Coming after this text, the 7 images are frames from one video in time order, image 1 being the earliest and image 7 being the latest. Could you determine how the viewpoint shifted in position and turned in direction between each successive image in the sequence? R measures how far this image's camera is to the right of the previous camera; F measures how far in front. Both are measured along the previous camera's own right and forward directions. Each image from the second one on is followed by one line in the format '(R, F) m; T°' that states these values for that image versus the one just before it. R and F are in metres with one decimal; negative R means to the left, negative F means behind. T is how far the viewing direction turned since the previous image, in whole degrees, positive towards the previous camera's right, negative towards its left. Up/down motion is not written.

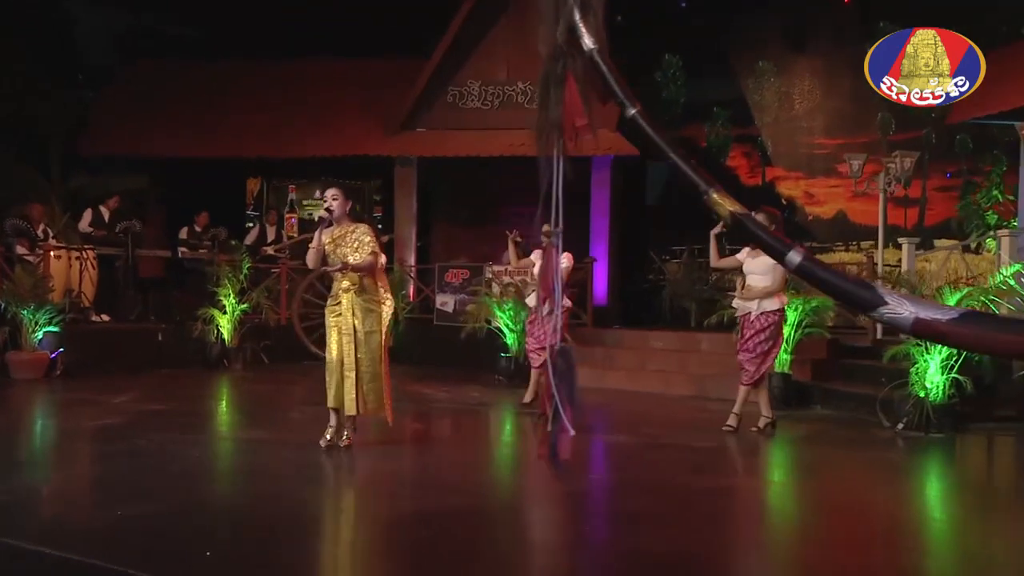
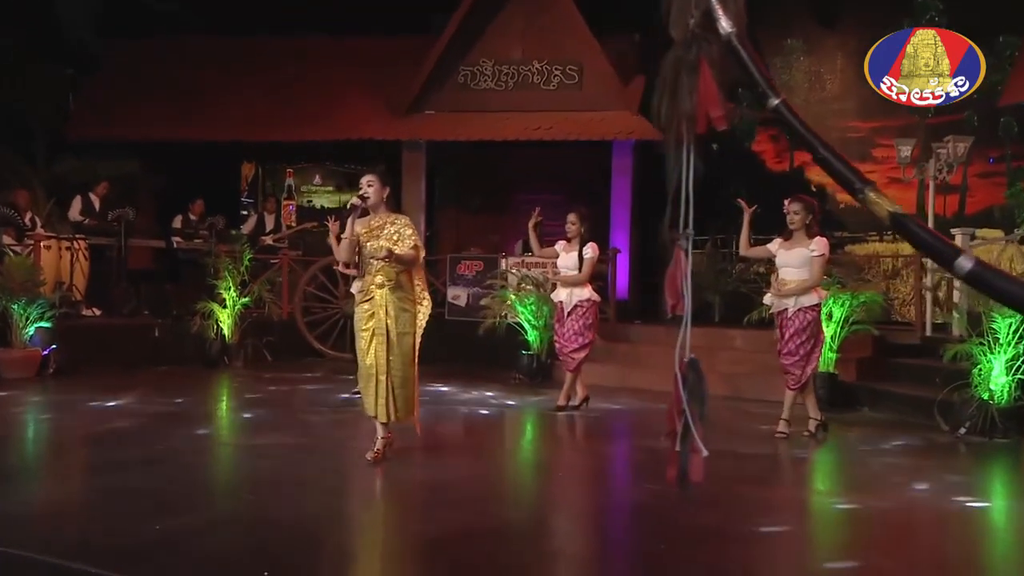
(-0.4, +0.6) m; +2°
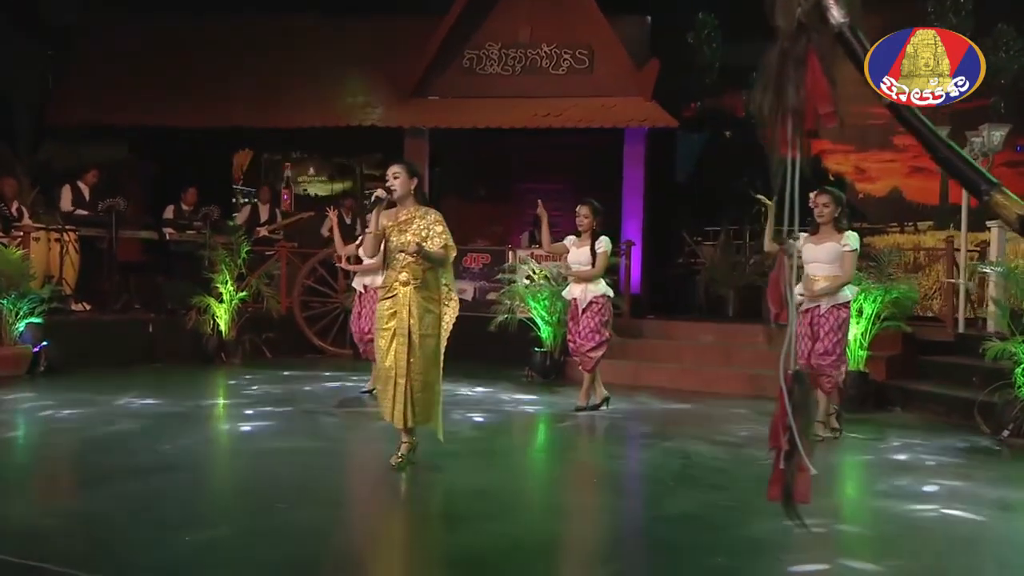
(-0.3, +0.4) m; +1°
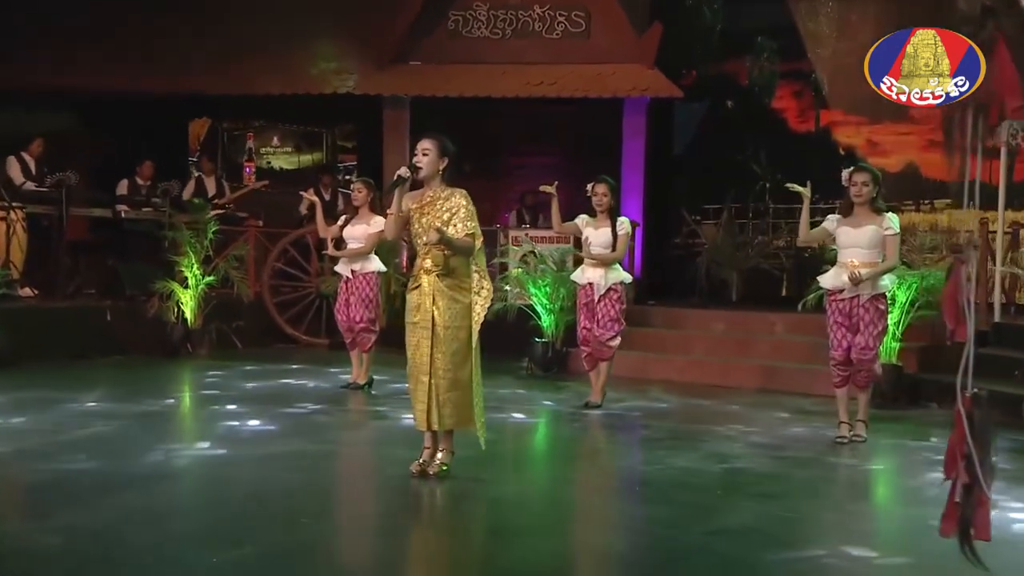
(-0.5, +0.8) m; +3°
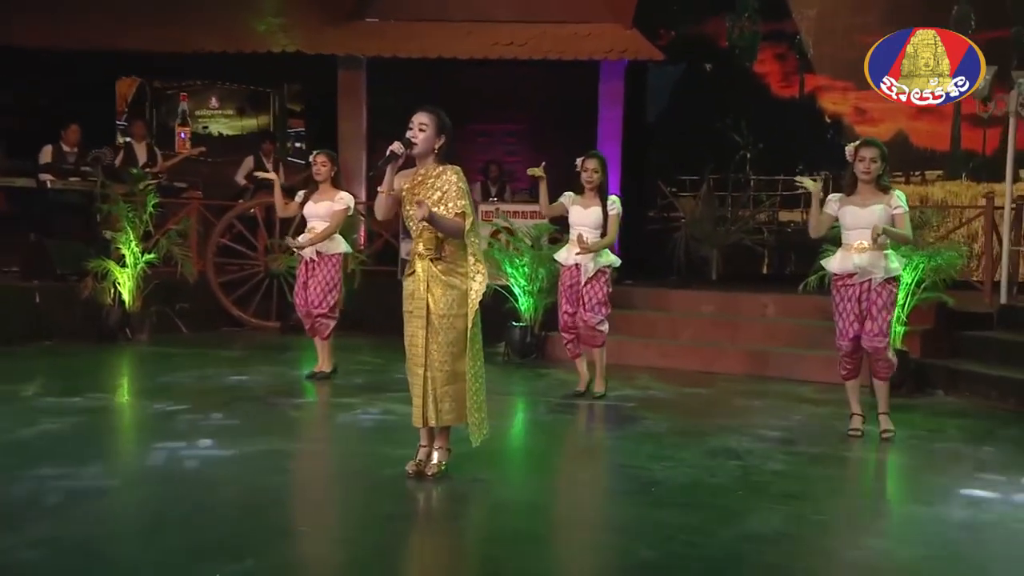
(-0.4, +0.7) m; +4°
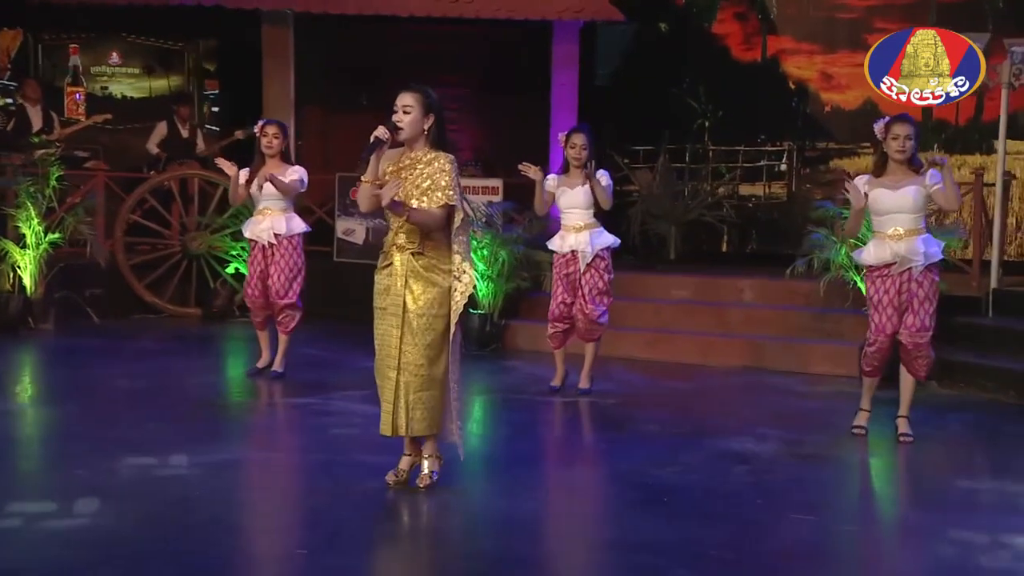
(-0.4, +0.8) m; +5°
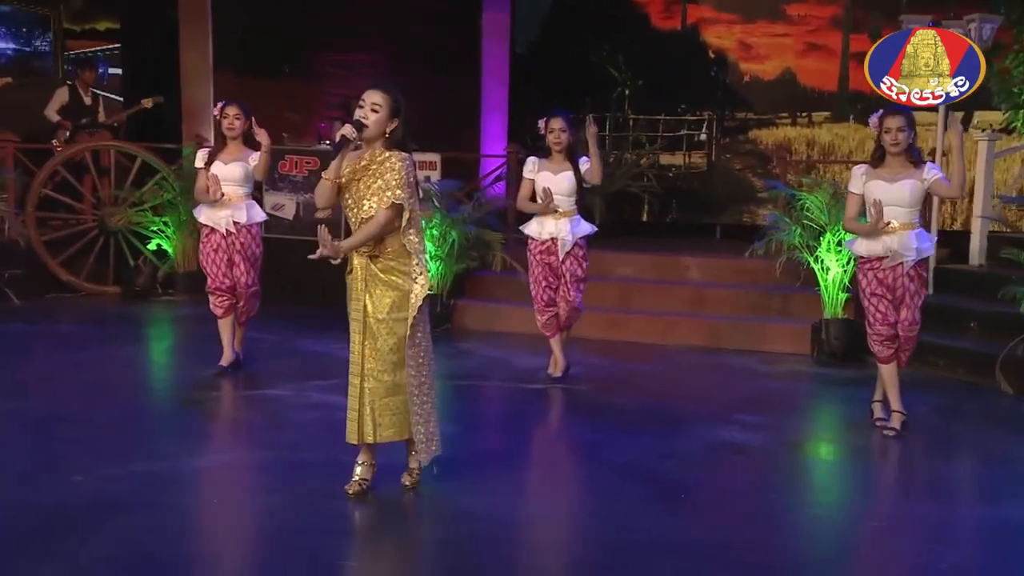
(-0.8, +0.2) m; +8°
